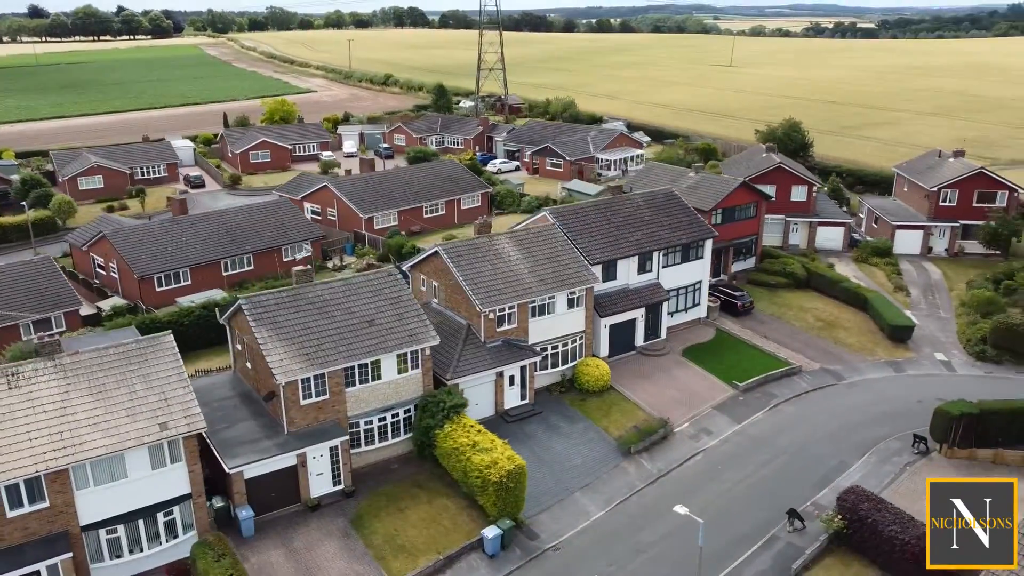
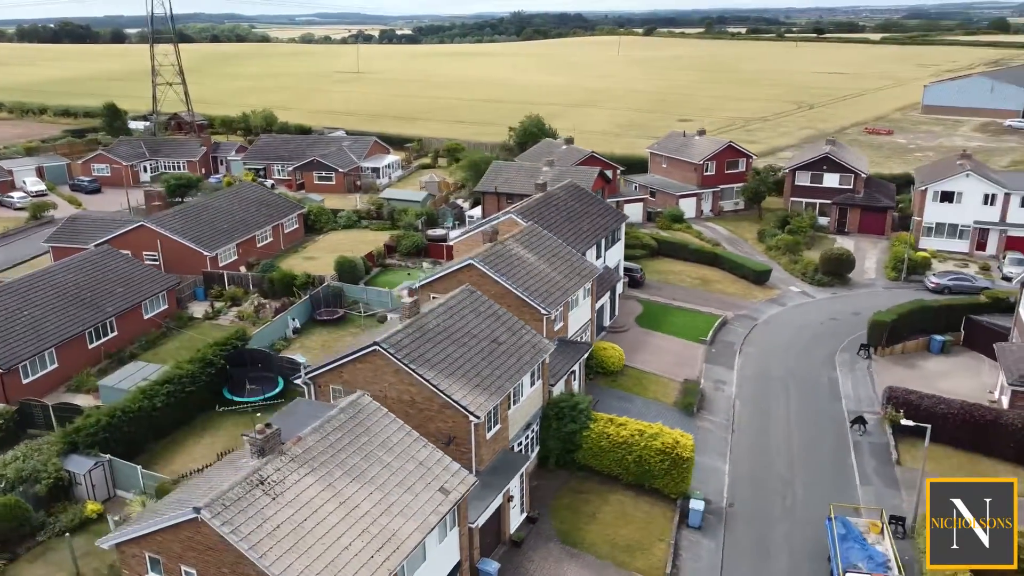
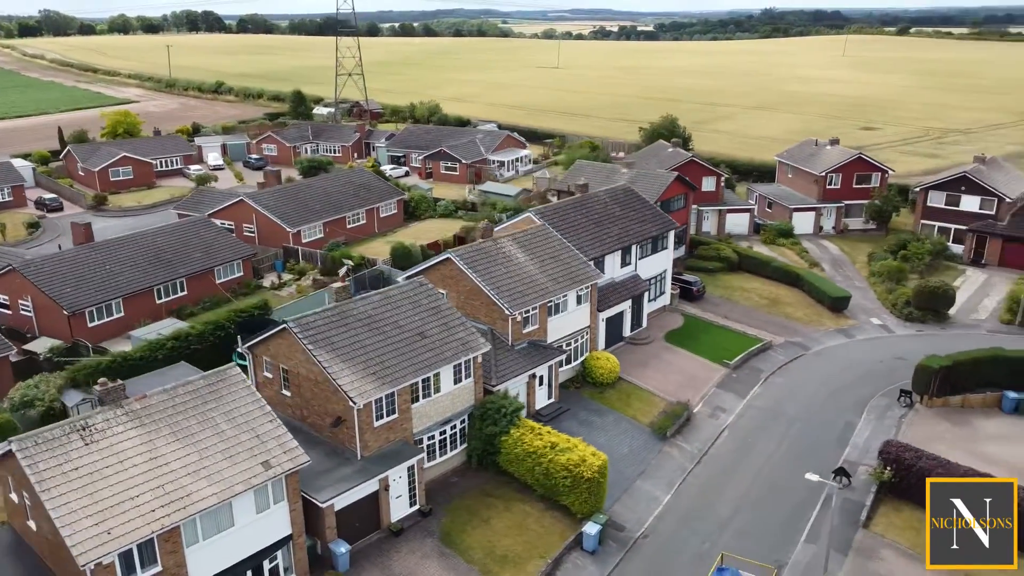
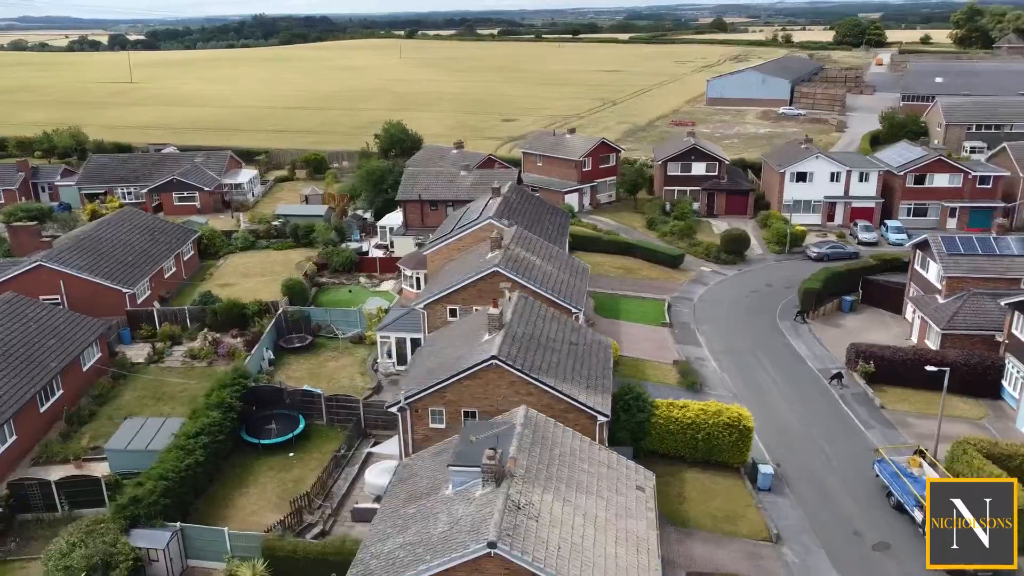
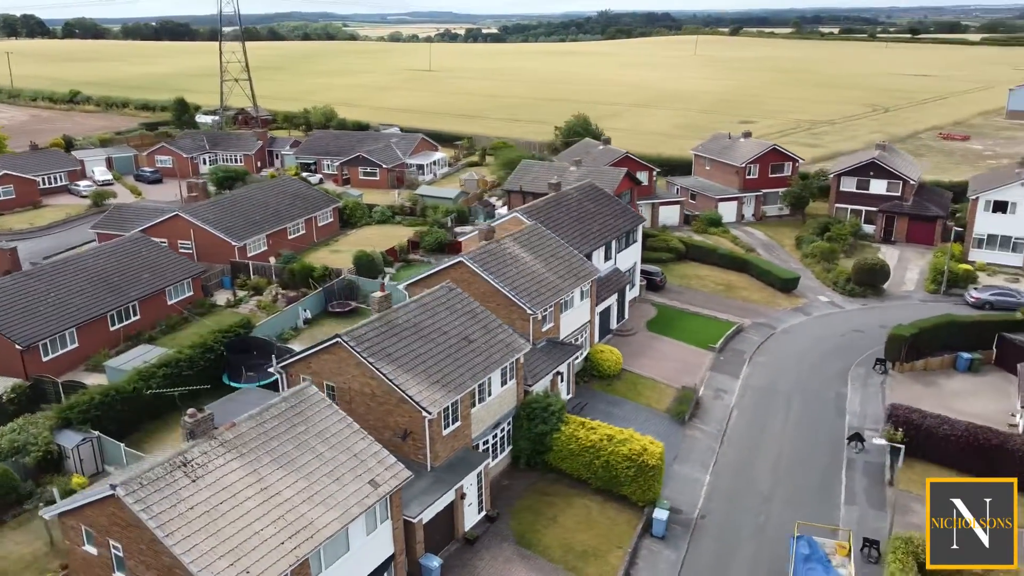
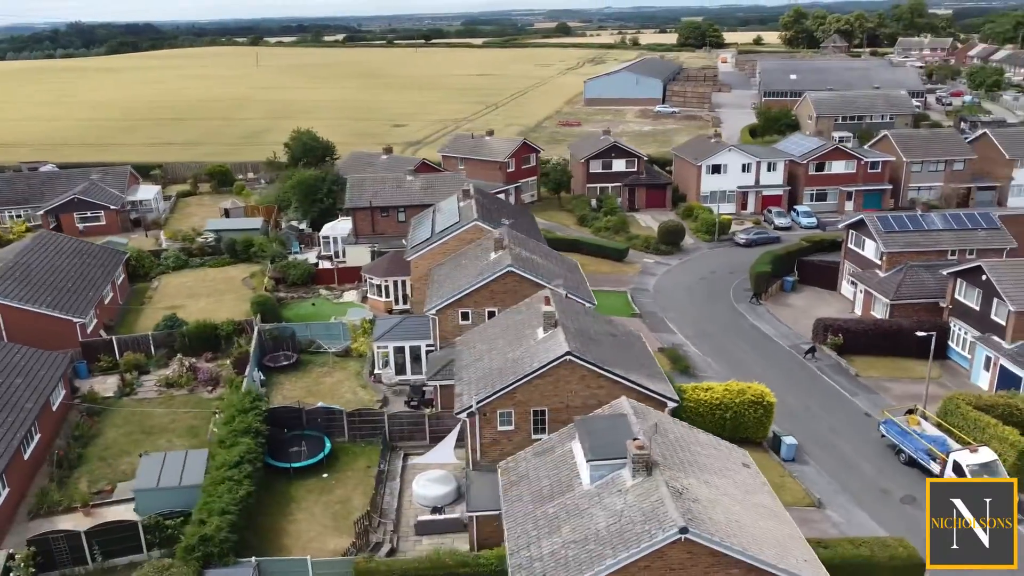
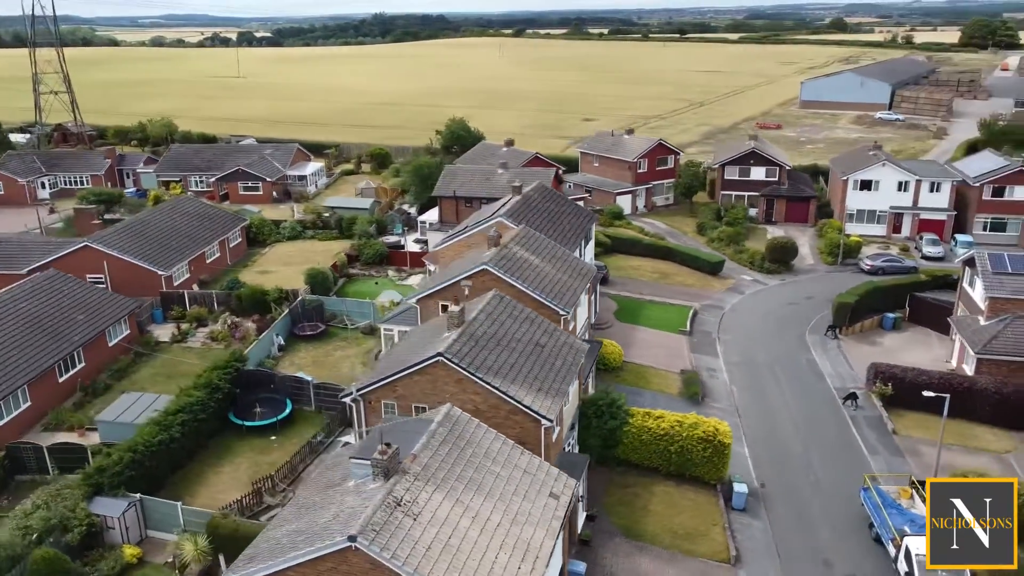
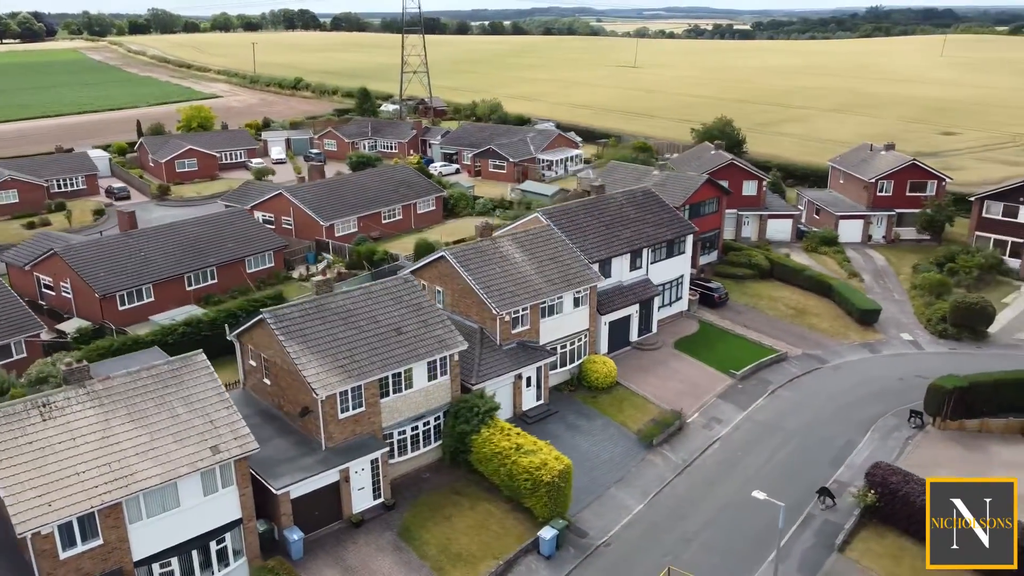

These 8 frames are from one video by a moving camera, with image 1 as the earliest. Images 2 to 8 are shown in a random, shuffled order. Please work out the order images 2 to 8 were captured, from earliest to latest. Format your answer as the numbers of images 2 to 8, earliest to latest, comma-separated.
8, 3, 5, 2, 7, 4, 6
